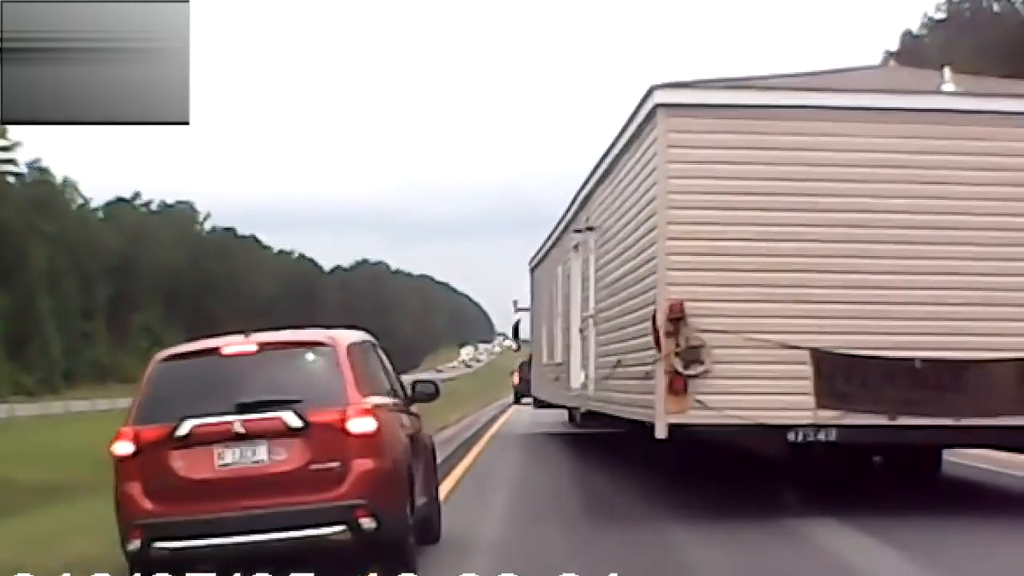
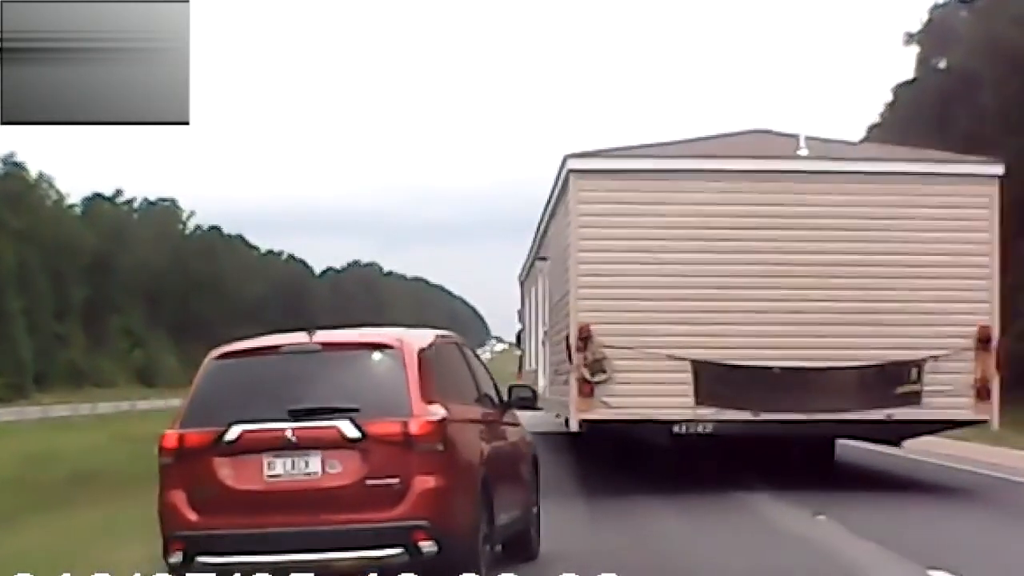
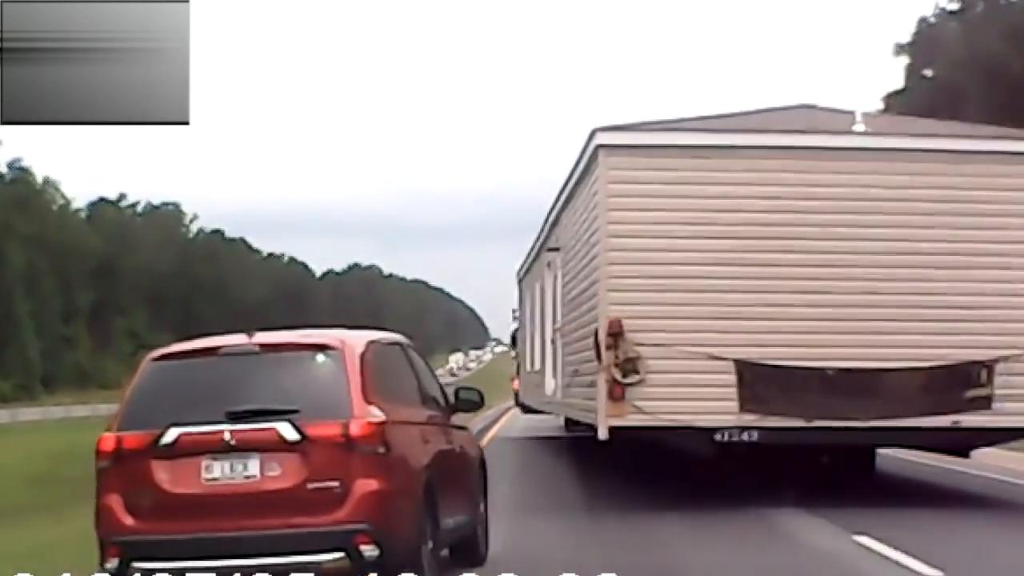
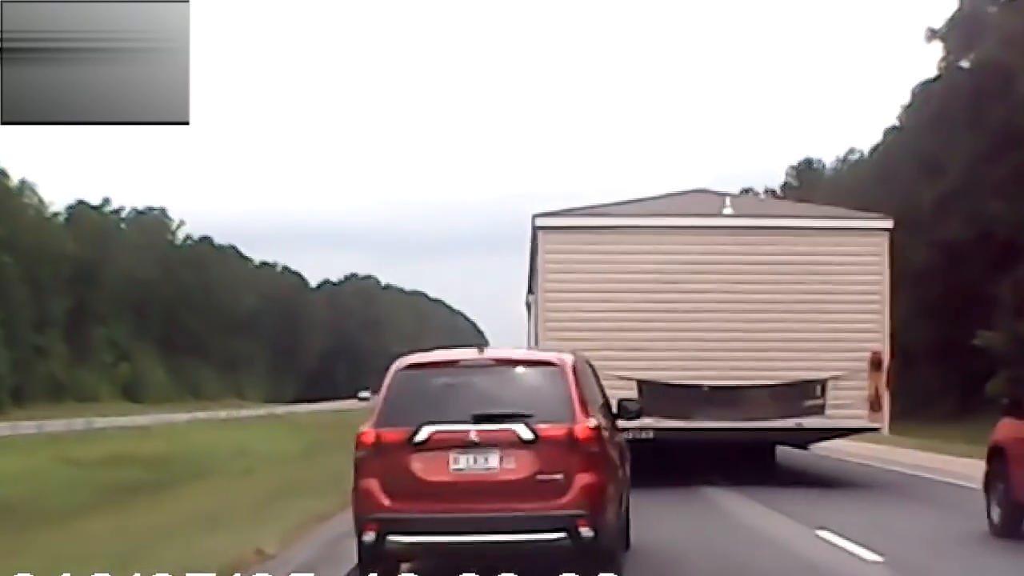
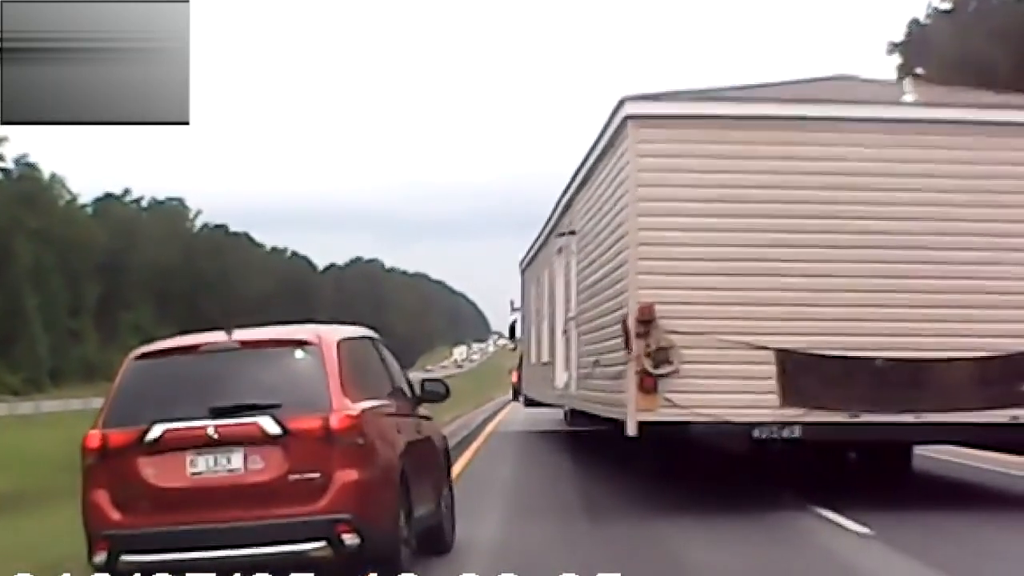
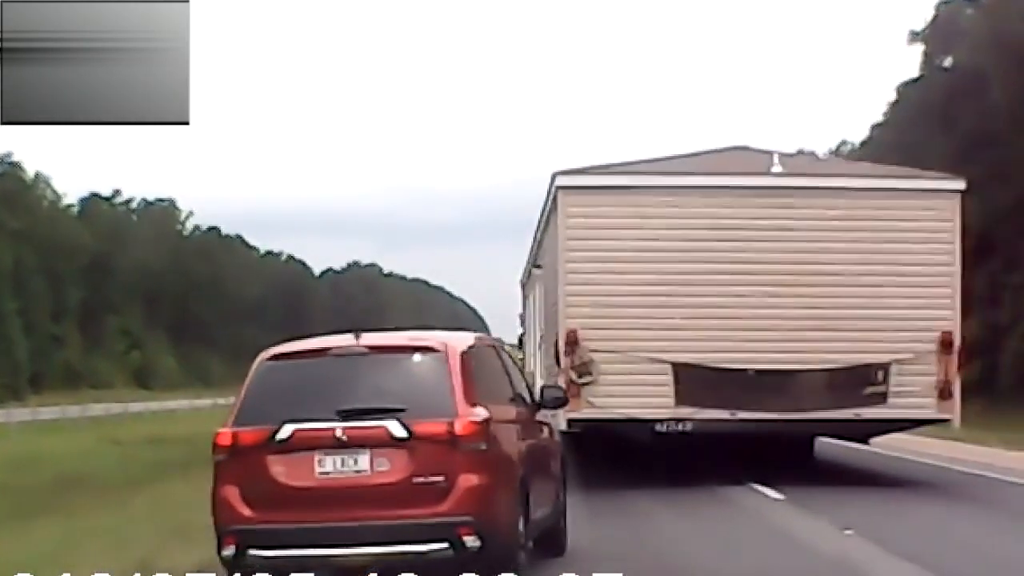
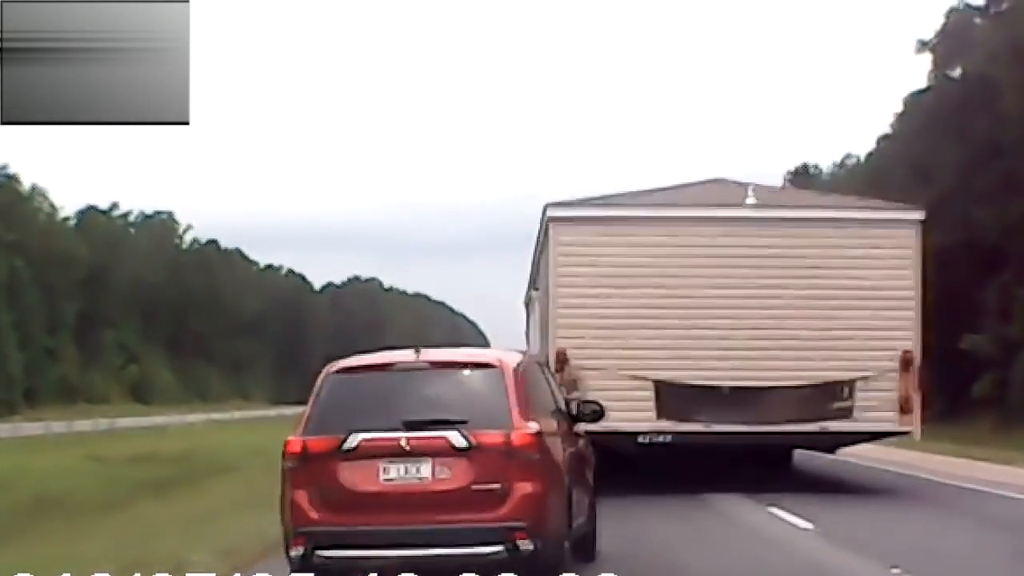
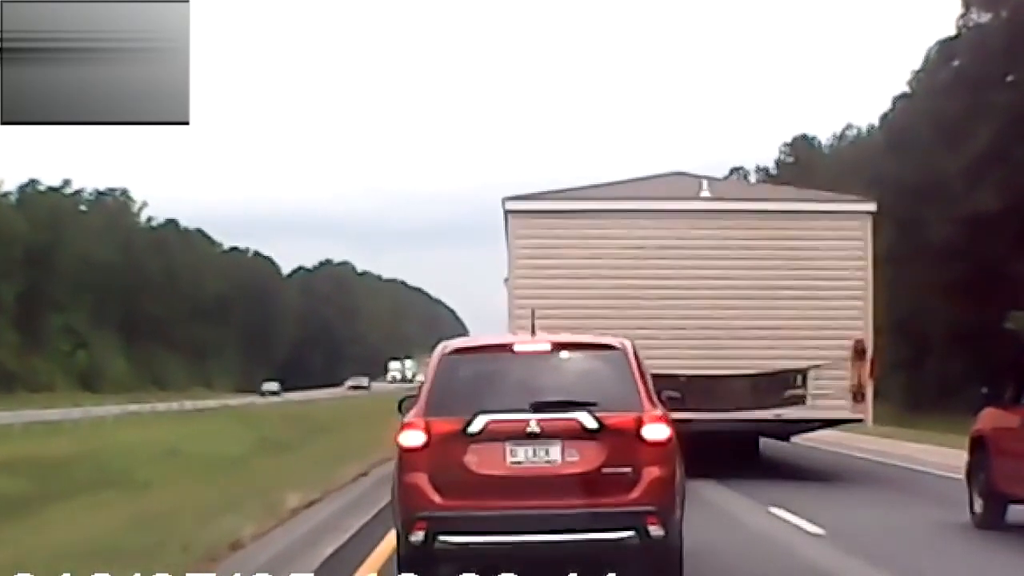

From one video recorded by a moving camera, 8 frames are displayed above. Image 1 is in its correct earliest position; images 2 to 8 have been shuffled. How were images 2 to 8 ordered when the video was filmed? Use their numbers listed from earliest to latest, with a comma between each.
5, 3, 2, 6, 7, 4, 8
